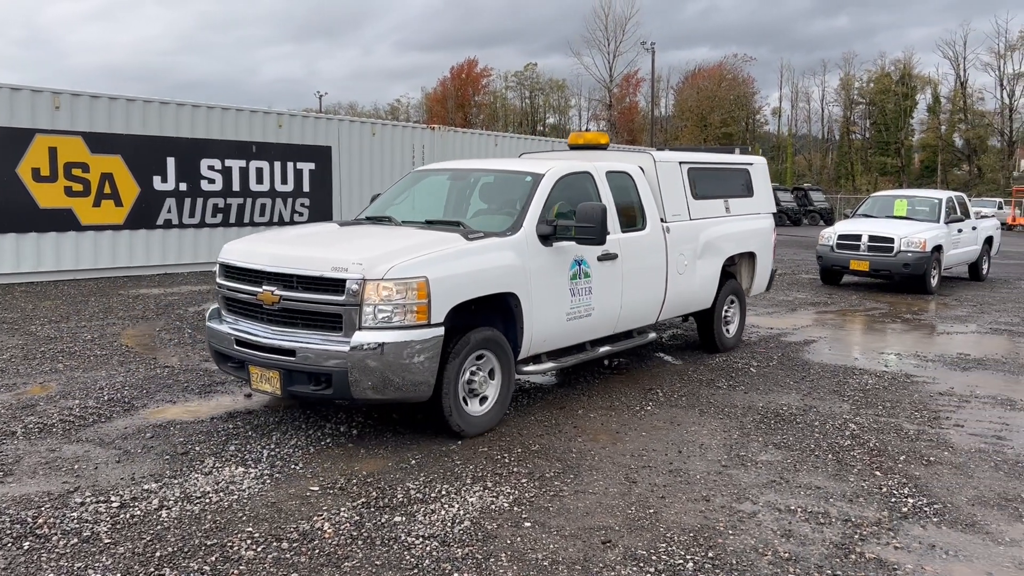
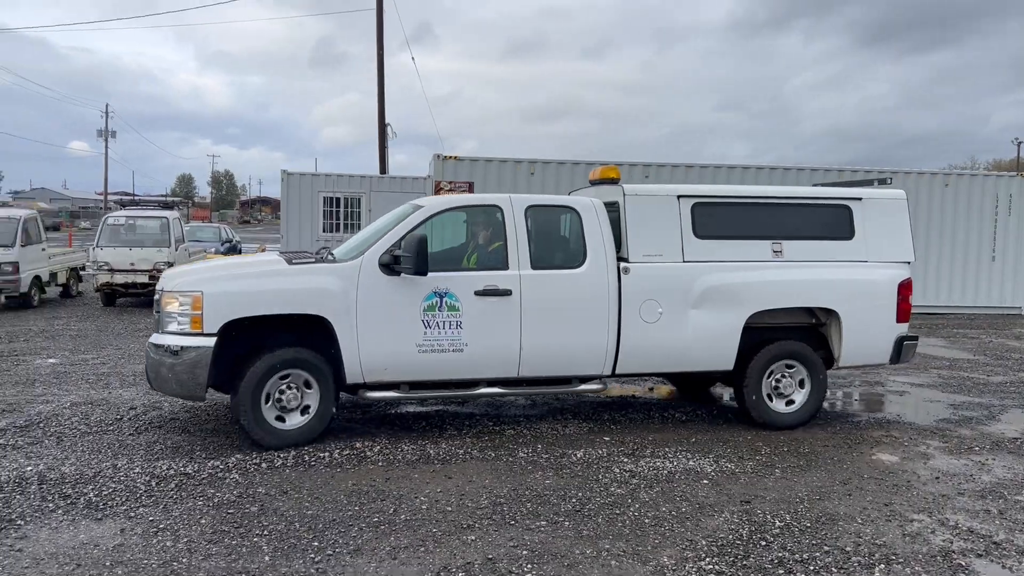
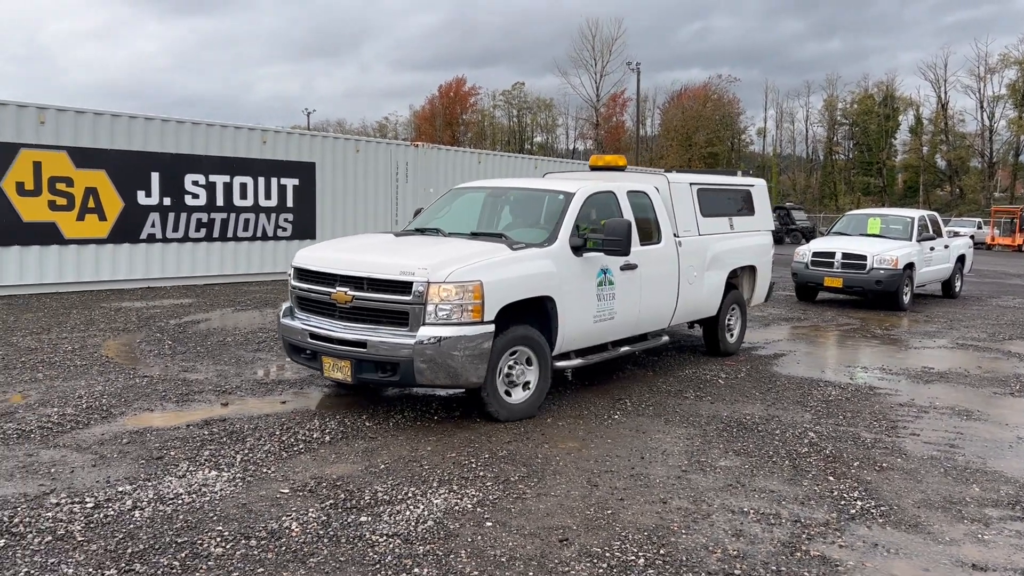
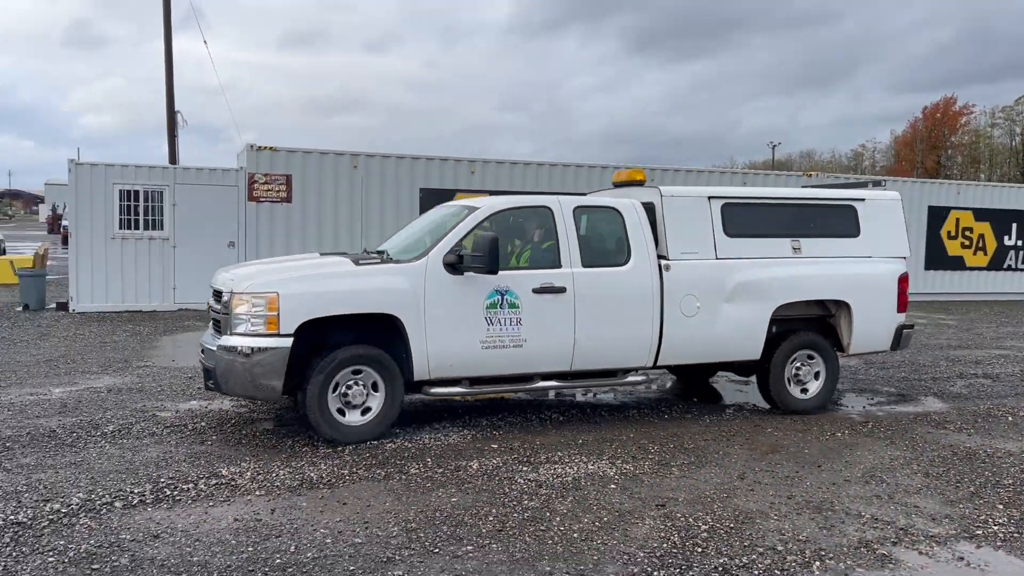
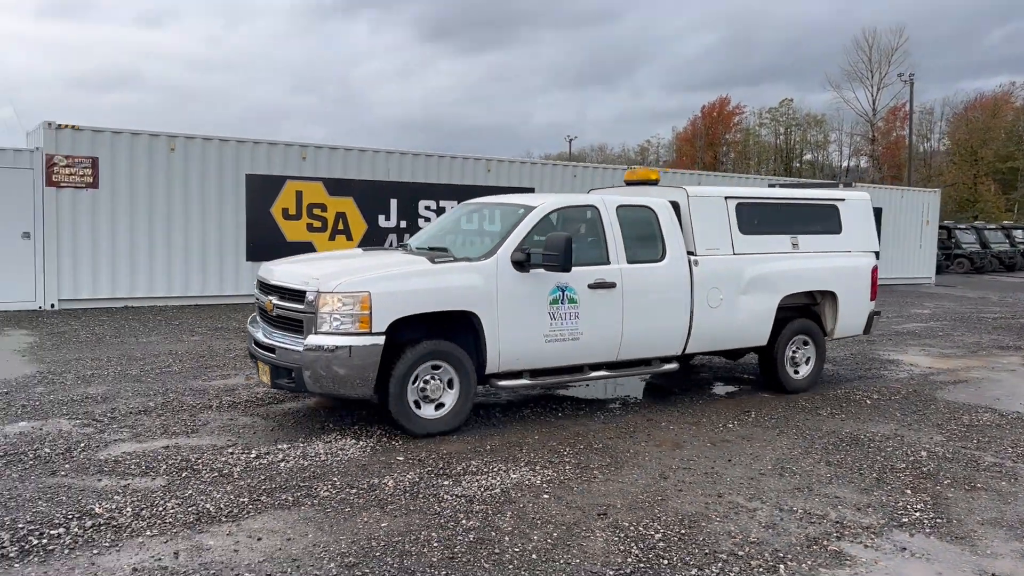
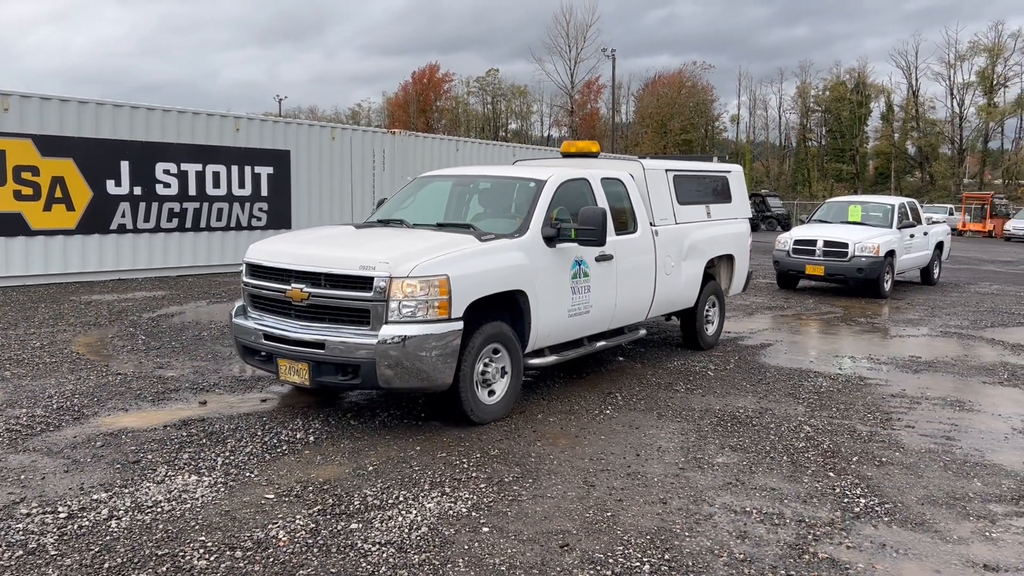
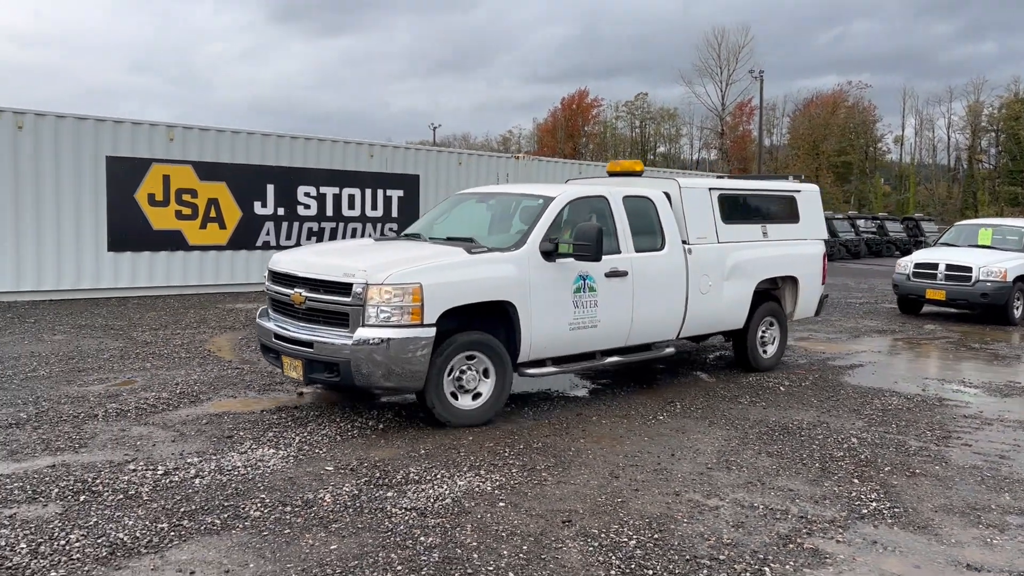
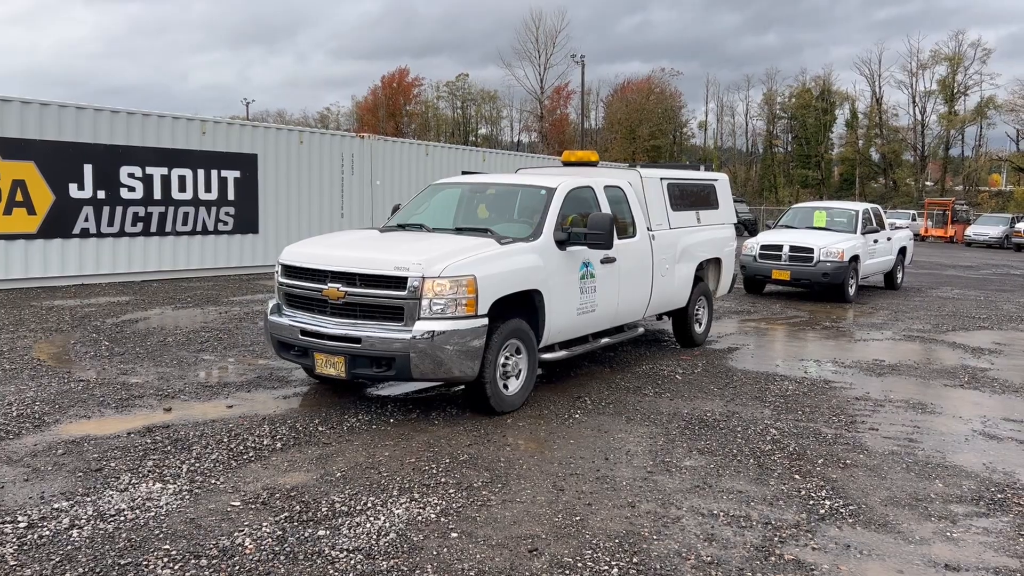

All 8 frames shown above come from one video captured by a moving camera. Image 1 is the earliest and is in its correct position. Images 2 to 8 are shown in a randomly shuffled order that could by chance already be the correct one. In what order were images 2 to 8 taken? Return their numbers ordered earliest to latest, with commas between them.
6, 8, 3, 7, 5, 4, 2
